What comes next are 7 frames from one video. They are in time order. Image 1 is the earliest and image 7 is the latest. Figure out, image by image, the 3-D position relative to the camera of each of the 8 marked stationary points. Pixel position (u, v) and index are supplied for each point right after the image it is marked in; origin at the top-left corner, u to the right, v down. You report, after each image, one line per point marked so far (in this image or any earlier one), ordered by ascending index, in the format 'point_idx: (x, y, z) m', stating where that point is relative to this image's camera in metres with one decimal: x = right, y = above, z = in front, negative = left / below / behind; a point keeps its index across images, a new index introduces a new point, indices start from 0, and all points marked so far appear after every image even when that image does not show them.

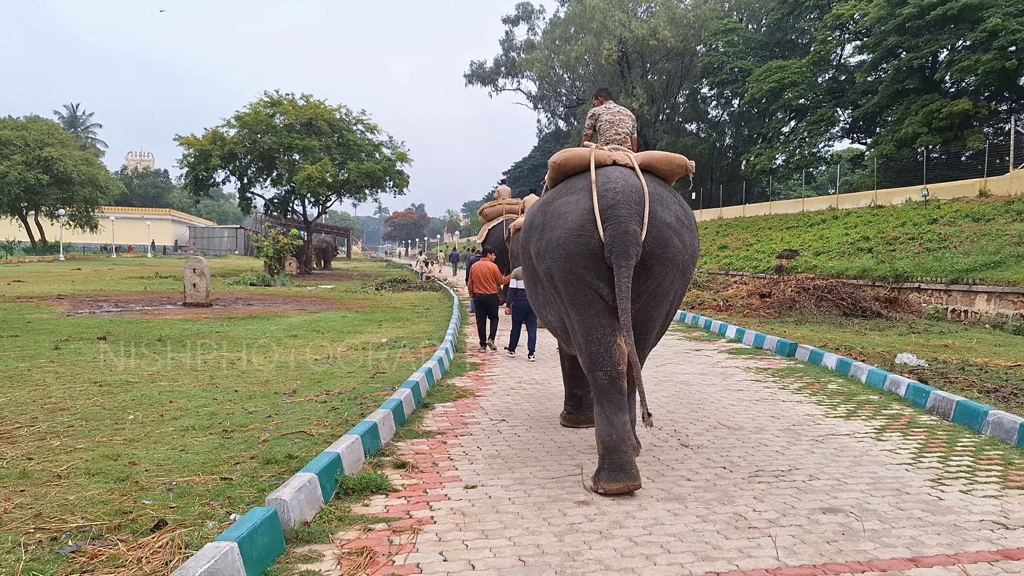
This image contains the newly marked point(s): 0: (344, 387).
0: (-1.4, -0.8, +6.0) m
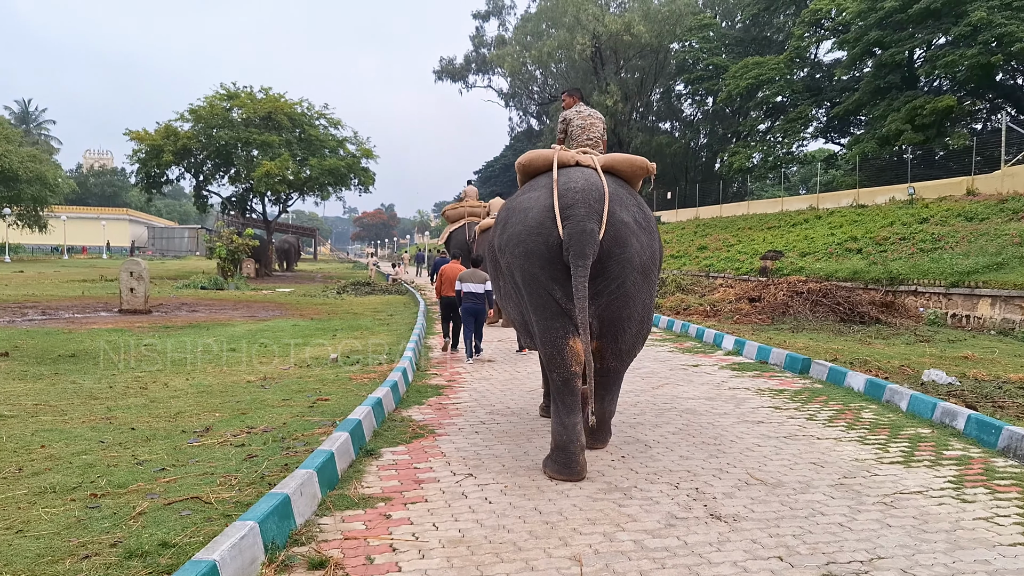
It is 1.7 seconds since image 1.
0: (-1.6, -0.9, +4.9) m
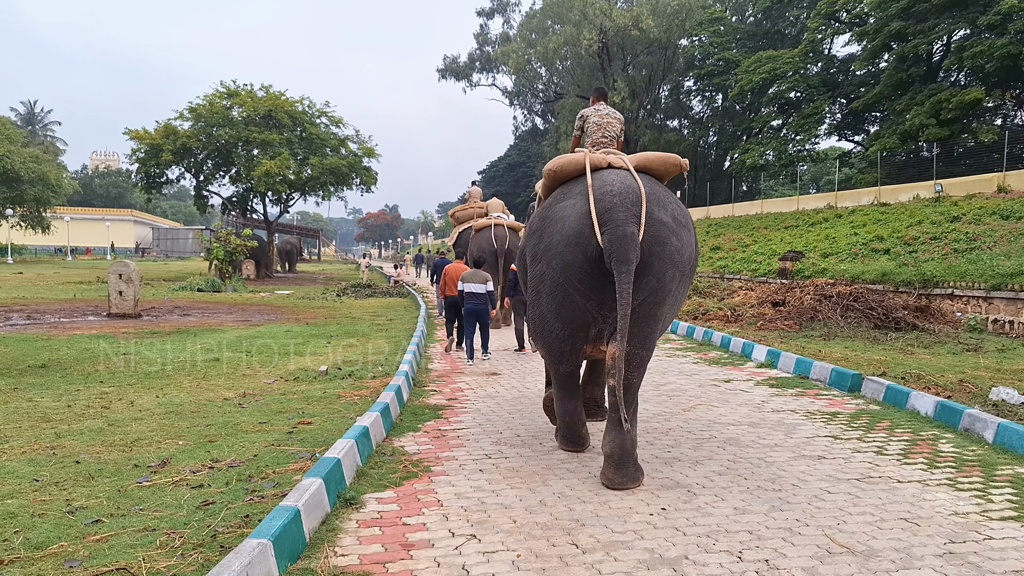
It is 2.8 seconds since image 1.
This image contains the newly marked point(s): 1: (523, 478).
0: (-1.5, -0.9, +4.1) m
1: (+0.1, -0.9, +3.6) m
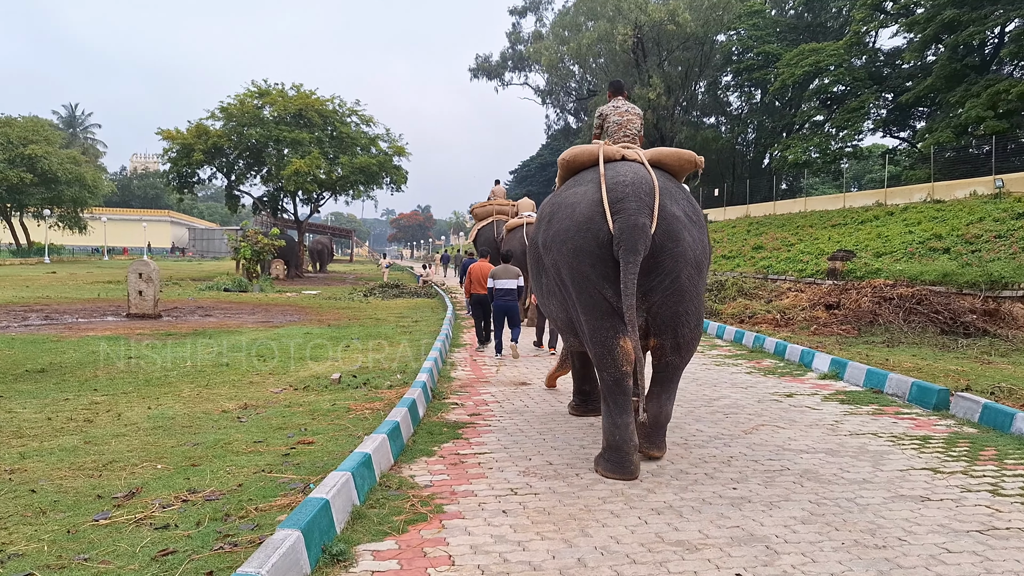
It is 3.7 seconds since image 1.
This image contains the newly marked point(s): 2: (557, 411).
0: (-1.4, -0.9, +3.5) m
1: (+0.2, -0.9, +2.9) m
2: (+0.3, -0.9, +5.1) m
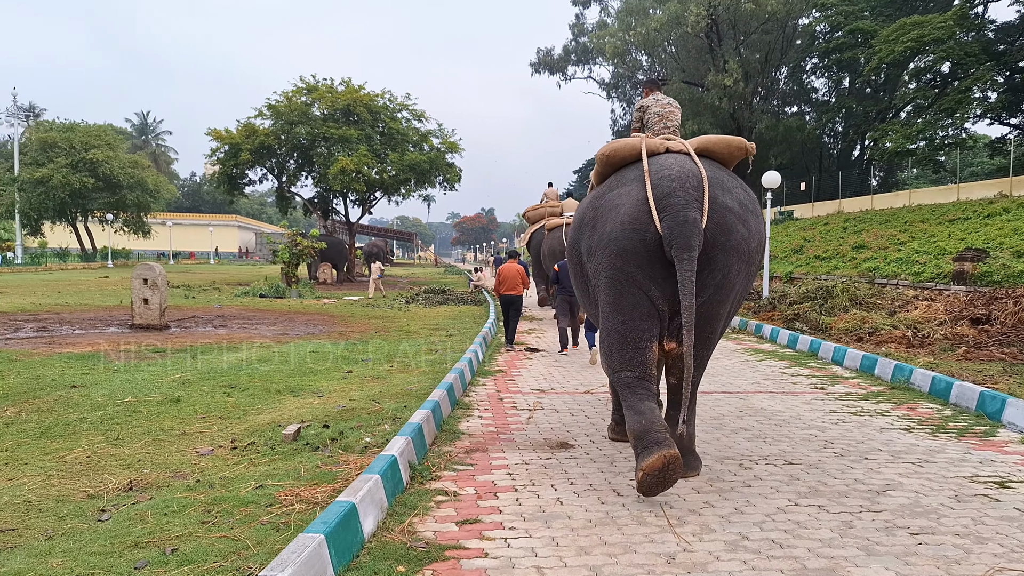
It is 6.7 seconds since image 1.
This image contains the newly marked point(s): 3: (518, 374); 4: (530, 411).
0: (-1.4, -1.0, +1.6) m
1: (+0.1, -1.0, +0.9) m
2: (+0.4, -0.9, +3.1) m
3: (+0.1, -0.8, +6.8) m
4: (+0.1, -0.8, +5.1) m
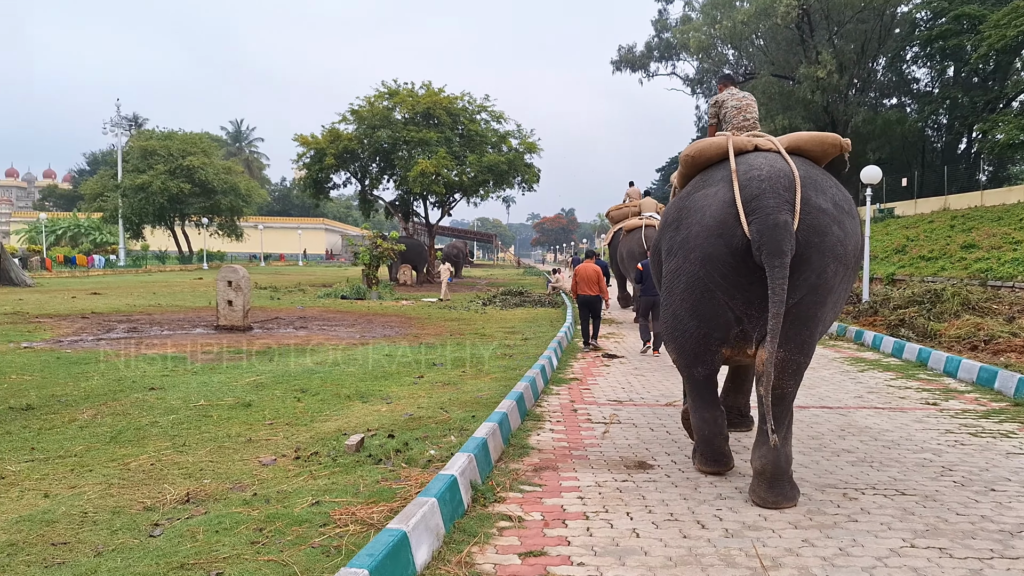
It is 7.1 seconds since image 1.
0: (-1.3, -1.0, +1.5) m
1: (+0.1, -1.0, +0.6) m
2: (+0.7, -1.0, +2.7) m
3: (+0.7, -0.8, +6.5) m
4: (+0.6, -0.9, +4.8) m
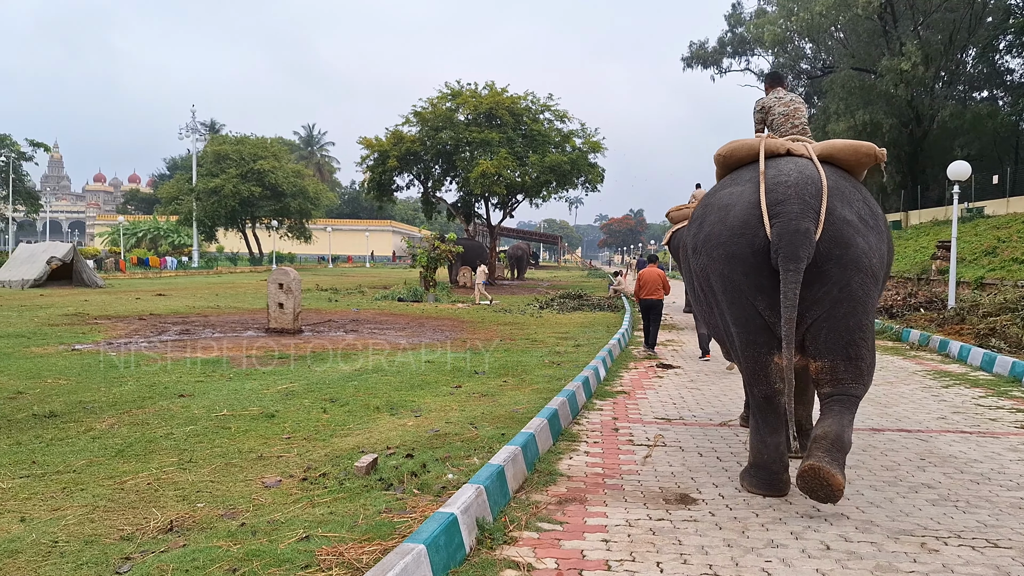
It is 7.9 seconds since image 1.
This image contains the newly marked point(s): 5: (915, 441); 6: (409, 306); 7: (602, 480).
0: (-1.4, -1.1, +1.2) m
1: (-0.1, -1.0, +0.2) m
2: (+0.7, -1.0, +2.2) m
3: (+1.1, -0.9, +6.0) m
4: (+0.8, -0.9, +4.3) m
5: (+2.4, -0.9, +4.3) m
6: (-2.4, -0.4, +16.6) m
7: (+0.5, -0.9, +3.6) m
